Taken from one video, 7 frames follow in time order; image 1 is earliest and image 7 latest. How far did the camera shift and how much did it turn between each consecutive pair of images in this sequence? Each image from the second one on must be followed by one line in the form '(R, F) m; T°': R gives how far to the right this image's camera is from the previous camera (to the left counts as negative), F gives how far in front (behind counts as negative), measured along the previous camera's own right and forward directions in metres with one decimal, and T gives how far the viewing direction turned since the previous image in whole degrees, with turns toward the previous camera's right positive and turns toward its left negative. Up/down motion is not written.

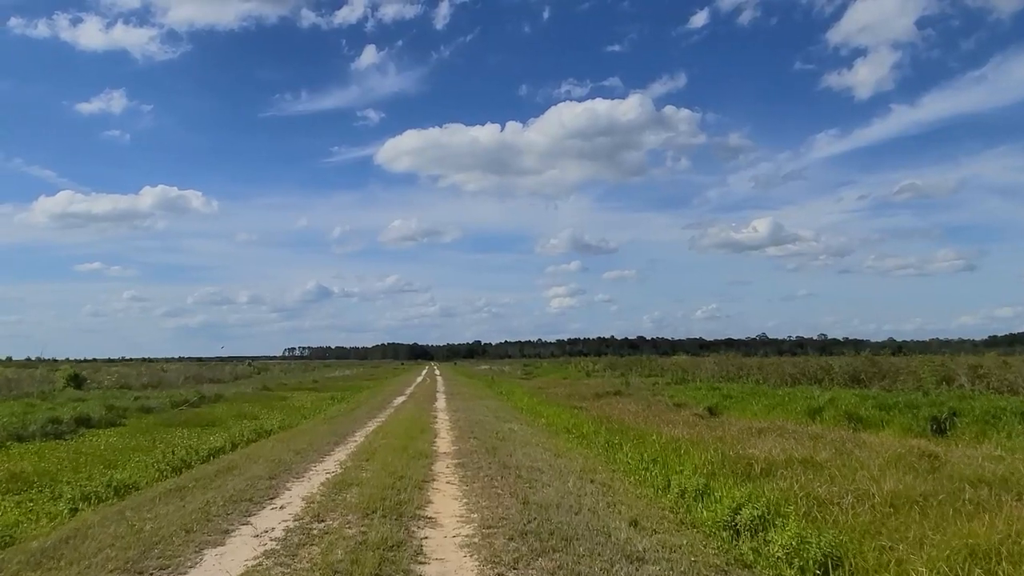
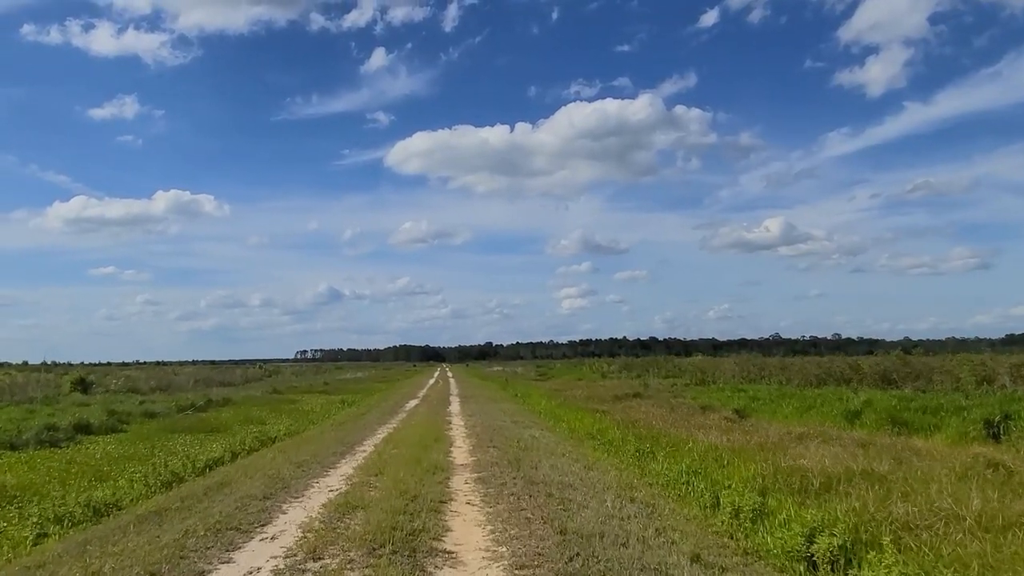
(-0.2, +1.5) m; -1°
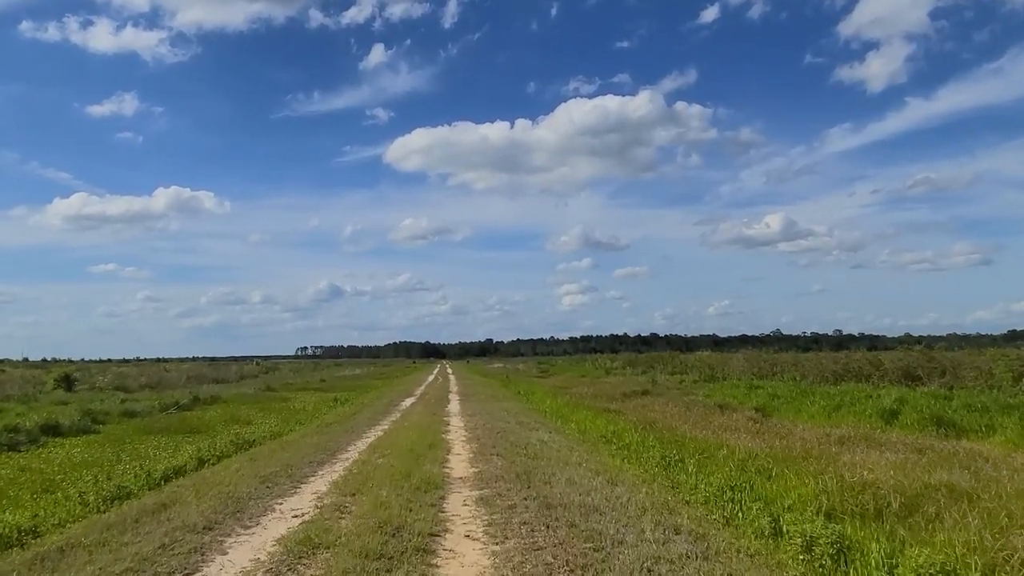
(-0.1, +2.3) m; 0°
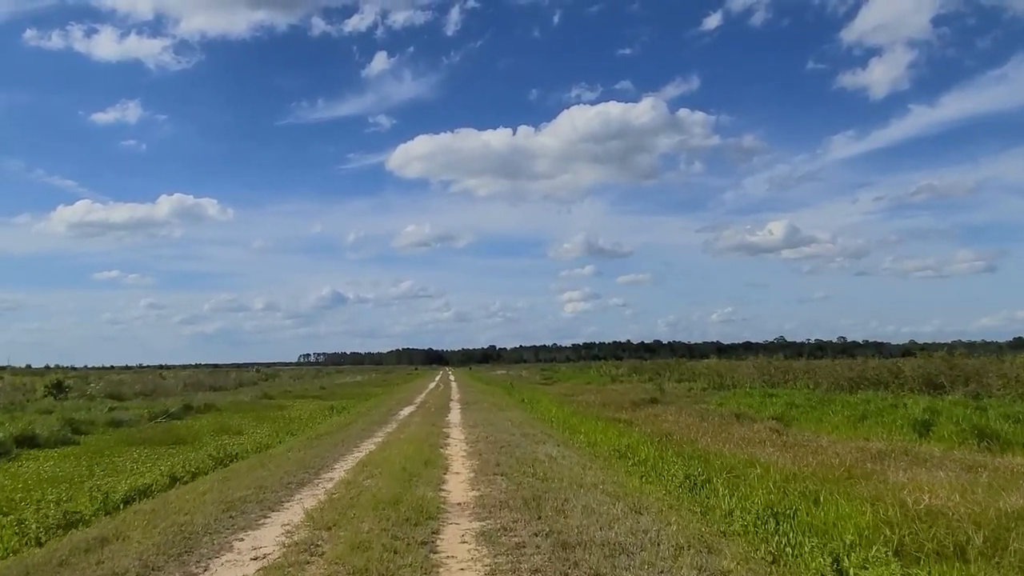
(-0.1, +1.6) m; 0°
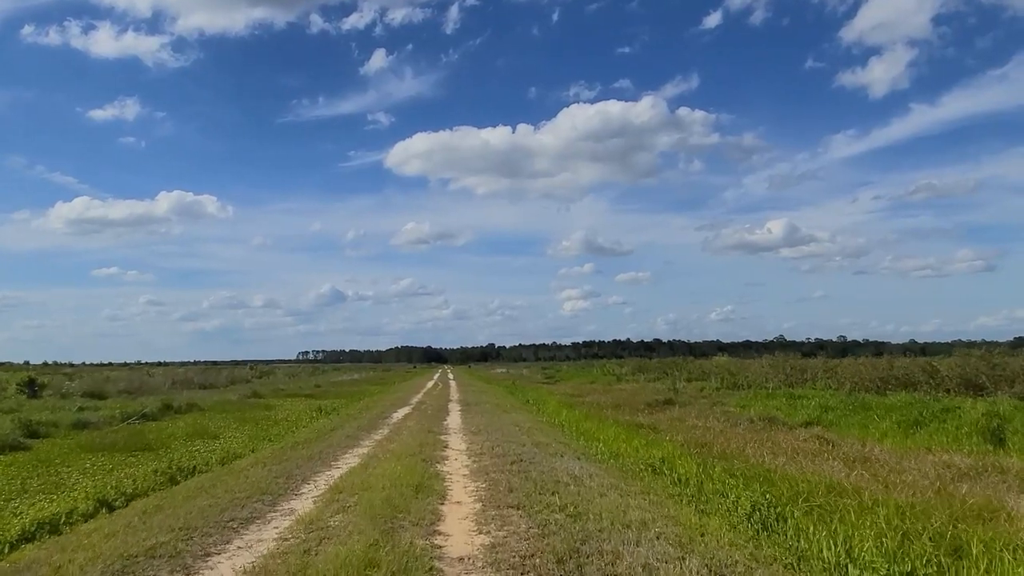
(-0.3, +3.0) m; 0°
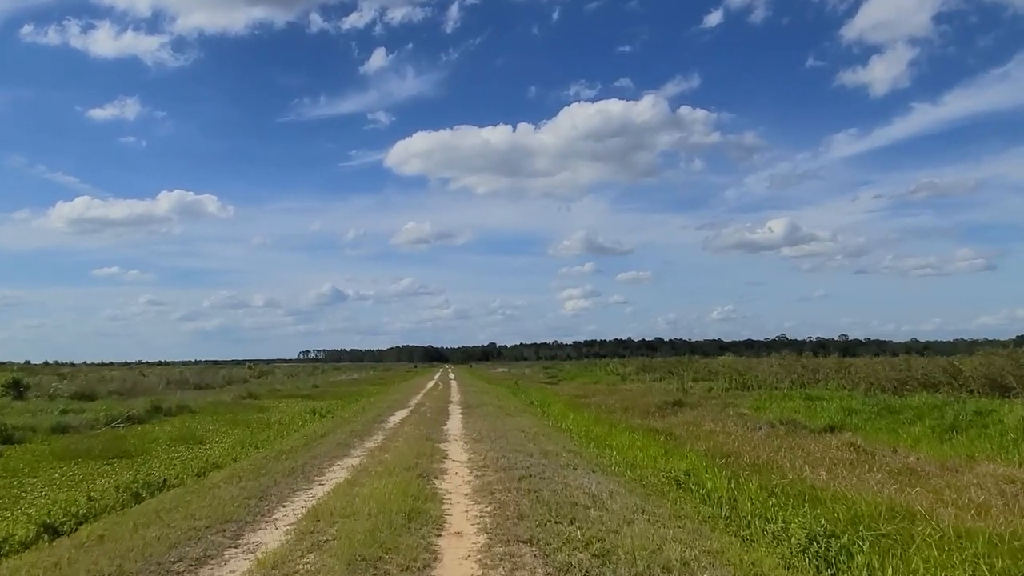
(-0.1, +1.6) m; 0°
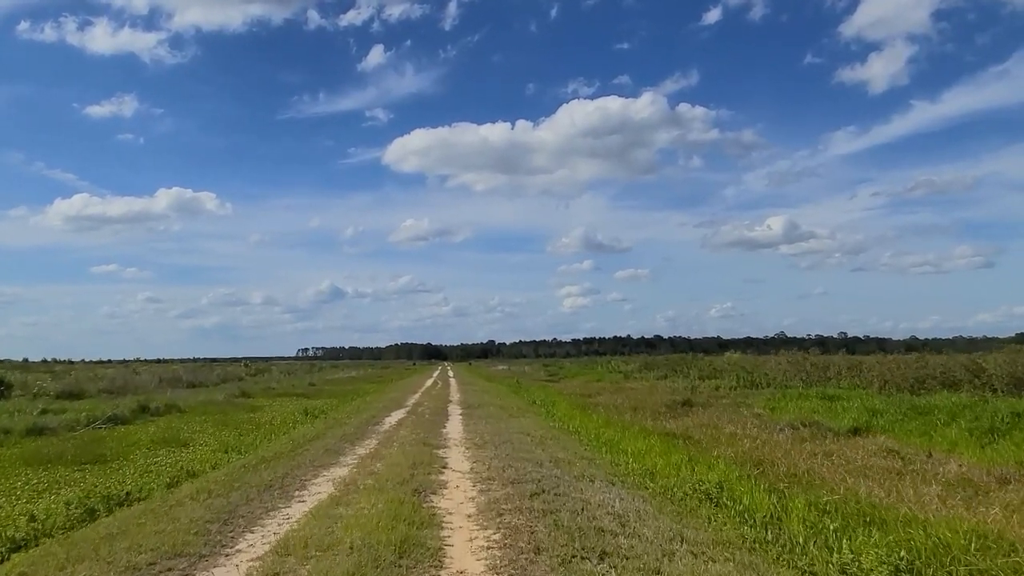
(-0.2, +1.6) m; 0°
